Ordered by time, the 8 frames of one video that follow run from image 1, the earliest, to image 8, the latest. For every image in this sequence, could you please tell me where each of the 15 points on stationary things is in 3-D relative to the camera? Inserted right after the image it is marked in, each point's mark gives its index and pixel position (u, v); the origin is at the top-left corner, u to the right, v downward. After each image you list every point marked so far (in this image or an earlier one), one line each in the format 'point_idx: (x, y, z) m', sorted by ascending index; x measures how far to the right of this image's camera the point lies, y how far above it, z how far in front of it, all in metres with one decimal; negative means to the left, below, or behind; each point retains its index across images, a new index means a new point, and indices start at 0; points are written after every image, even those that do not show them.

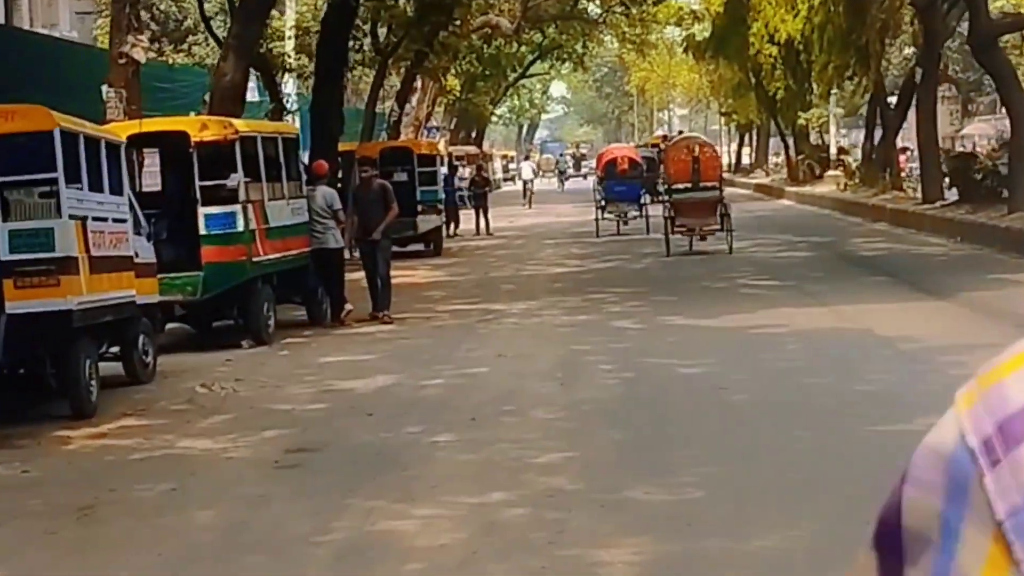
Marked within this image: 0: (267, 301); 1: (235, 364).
0: (-2.3, -0.1, +16.0) m
1: (-2.4, -0.7, +14.4) m
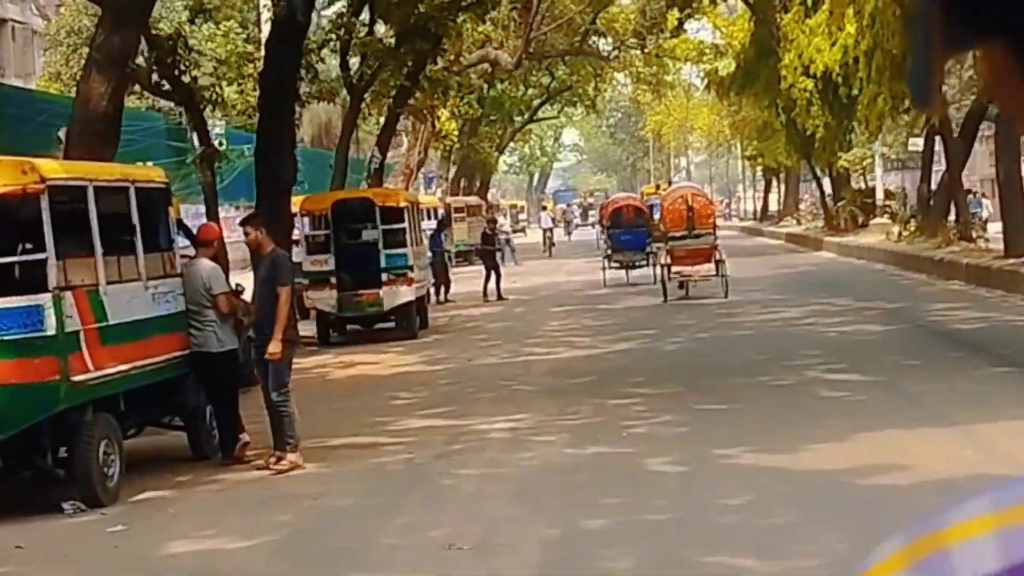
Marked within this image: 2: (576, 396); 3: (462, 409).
0: (-2.5, -0.9, +10.4) m
1: (-2.5, -1.4, +8.8) m
2: (+0.6, -1.0, +15.1) m
3: (-0.5, -1.0, +14.7) m
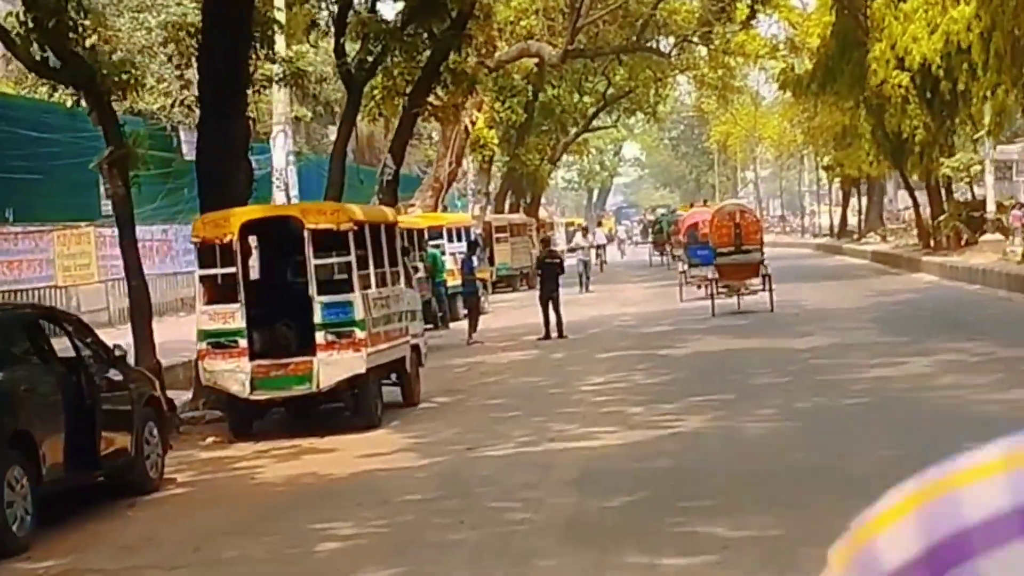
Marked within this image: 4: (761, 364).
0: (-2.7, -1.3, +4.5) m
1: (-2.8, -1.8, +2.9) m
2: (+0.5, -1.4, +9.1) m
3: (-0.5, -1.4, +8.7) m
4: (+2.9, -0.9, +19.5) m
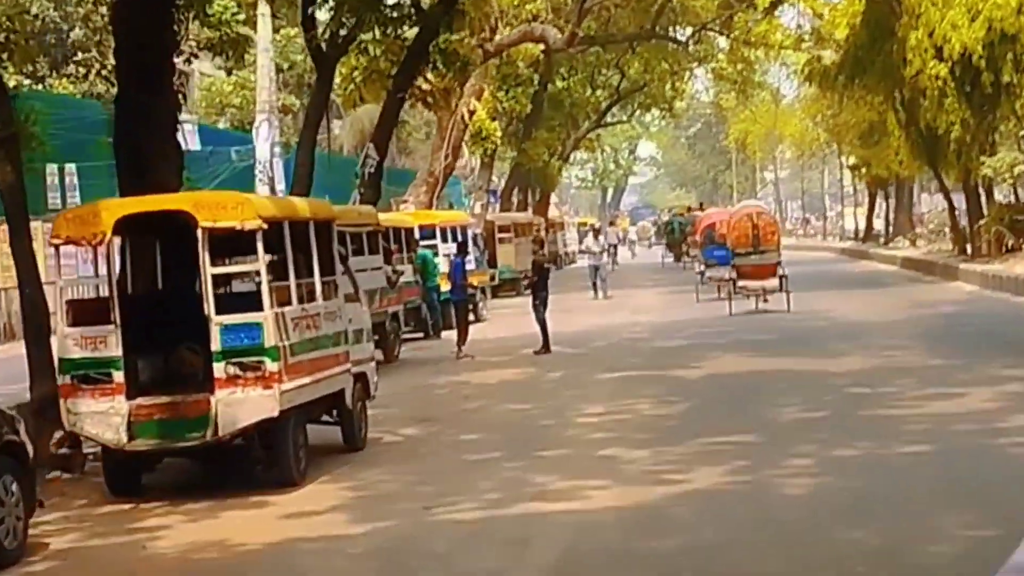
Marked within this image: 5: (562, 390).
0: (-3.0, -1.4, +1.6) m
1: (-3.1, -1.8, 0.0) m
2: (+0.3, -1.5, +6.2) m
3: (-0.7, -1.6, +5.8) m
4: (+2.7, -1.0, +16.5) m
5: (+0.5, -1.1, +18.3) m
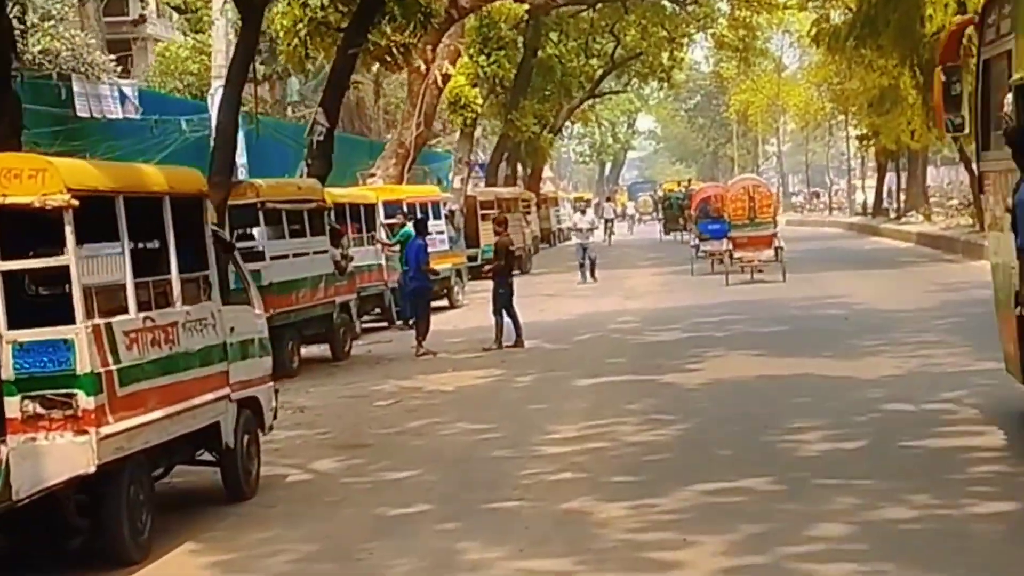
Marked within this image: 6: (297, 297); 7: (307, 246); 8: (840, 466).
0: (-3.4, -1.5, -1.7) m
1: (-3.5, -2.0, -3.3) m
2: (-0.1, -1.6, +2.8) m
3: (-1.1, -1.6, +2.5) m
4: (+2.3, -0.9, +13.2) m
5: (+0.1, -1.0, +15.0) m
6: (-2.4, -0.1, +19.1) m
7: (-2.4, +0.5, +19.6) m
8: (+2.0, -1.1, +10.5) m
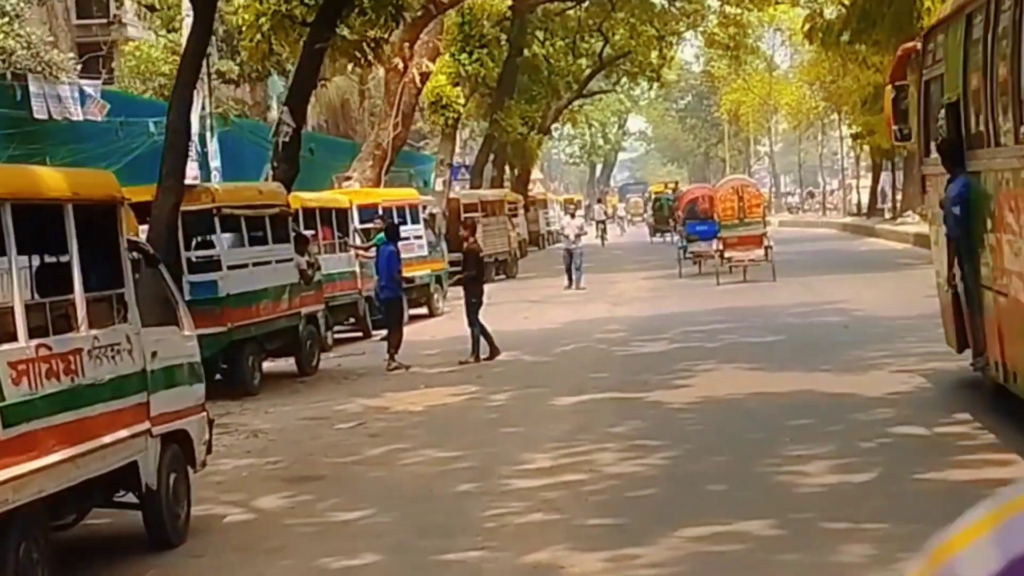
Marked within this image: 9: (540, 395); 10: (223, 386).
0: (-3.5, -1.6, -3.0) m
1: (-3.6, -2.1, -4.6) m
2: (-0.3, -1.6, +1.6) m
3: (-1.3, -1.7, +1.2) m
4: (+2.1, -1.0, +11.9) m
5: (-0.1, -1.1, +13.7) m
6: (-2.7, -0.2, +17.8) m
7: (-2.6, +0.4, +18.4) m
8: (+1.8, -1.2, +9.2) m
9: (+0.3, -1.0, +15.7) m
10: (-3.1, -1.1, +18.2) m
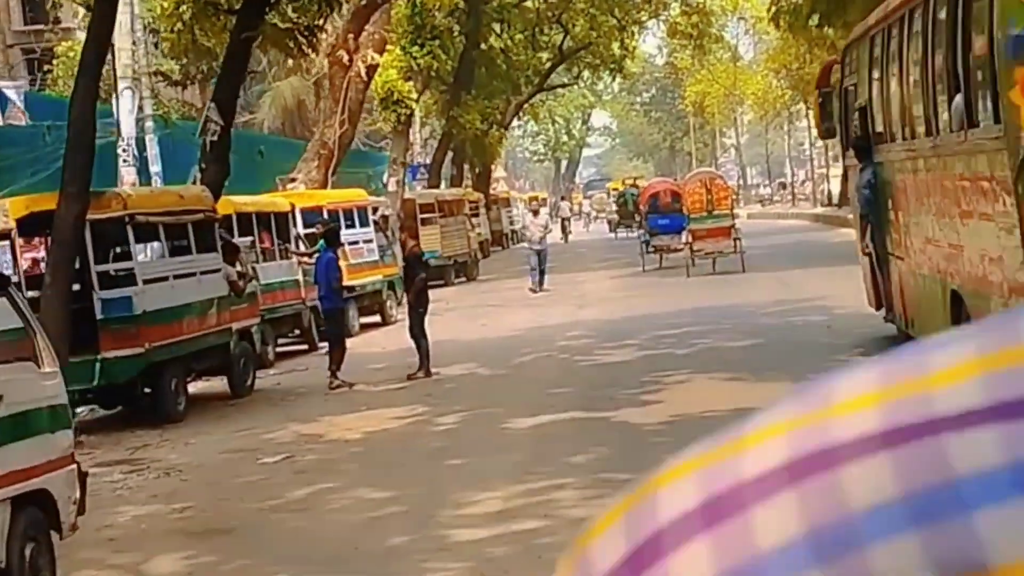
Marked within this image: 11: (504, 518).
0: (-3.6, -1.8, -4.8) m
1: (-3.6, -2.3, -6.4) m
2: (-0.4, -1.7, -0.2) m
3: (-1.4, -1.8, -0.5) m
4: (+1.8, -1.0, +10.3) m
5: (-0.5, -1.2, +12.0) m
6: (-3.1, -0.4, +16.0) m
7: (-3.1, +0.2, +16.6) m
8: (+1.5, -1.2, +7.5) m
9: (-0.1, -1.1, +14.0) m
10: (-3.6, -1.2, +16.4) m
11: (0.0, -1.2, +9.3) m
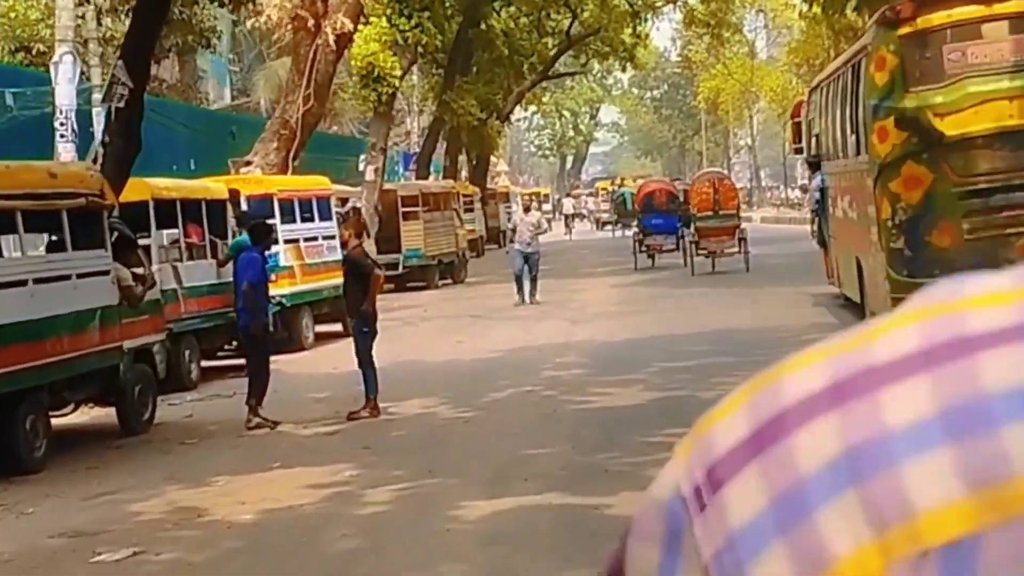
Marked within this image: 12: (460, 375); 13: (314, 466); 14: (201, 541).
0: (-3.9, -1.9, -8.6) m
1: (-4.0, -2.4, -10.3) m
2: (-0.7, -1.9, -4.1) m
3: (-1.7, -2.0, -4.4) m
4: (+1.5, -1.2, +6.4) m
5: (-0.7, -1.3, +8.1) m
6: (-3.4, -0.4, +12.1) m
7: (-3.3, +0.2, +12.7) m
8: (+1.3, -1.4, +3.6) m
9: (-0.4, -1.2, +10.1) m
10: (-3.8, -1.2, +12.5) m
11: (-0.3, -1.4, +5.4) m
12: (-0.5, -0.9, +16.8) m
13: (-1.3, -1.2, +11.6) m
14: (-1.7, -1.4, +9.1) m
